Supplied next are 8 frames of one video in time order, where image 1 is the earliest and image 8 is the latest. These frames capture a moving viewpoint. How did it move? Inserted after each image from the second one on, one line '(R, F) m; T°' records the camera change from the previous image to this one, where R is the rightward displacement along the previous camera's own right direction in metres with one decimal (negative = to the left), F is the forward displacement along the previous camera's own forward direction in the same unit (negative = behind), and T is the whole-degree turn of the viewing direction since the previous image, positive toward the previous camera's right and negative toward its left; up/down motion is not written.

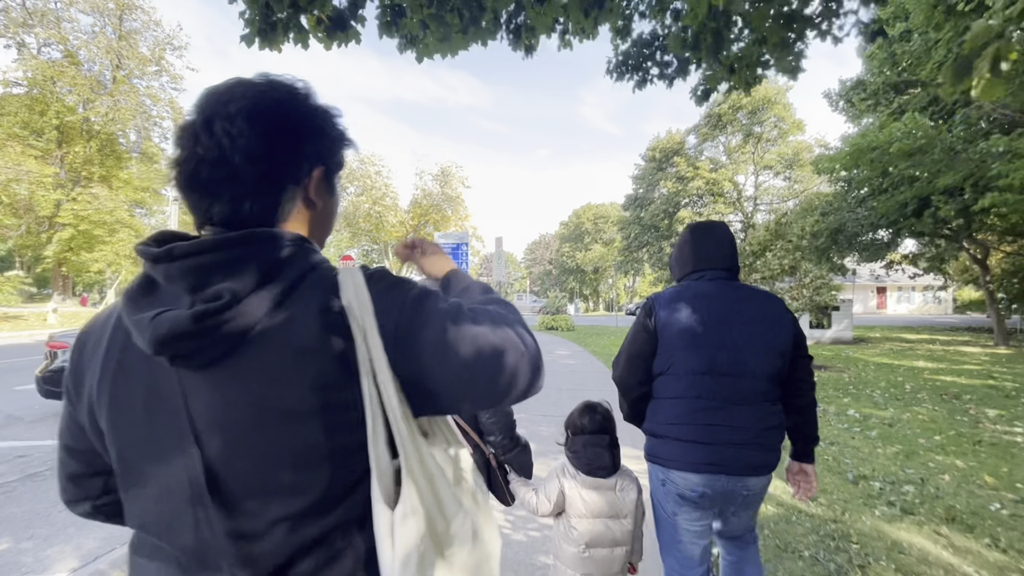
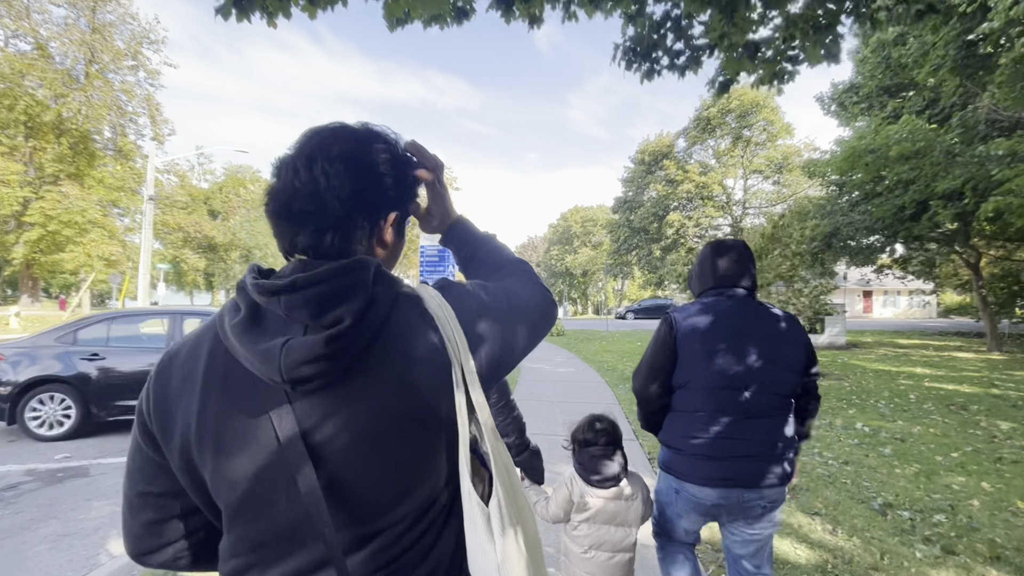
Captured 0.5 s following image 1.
(0.0, +0.5) m; +1°
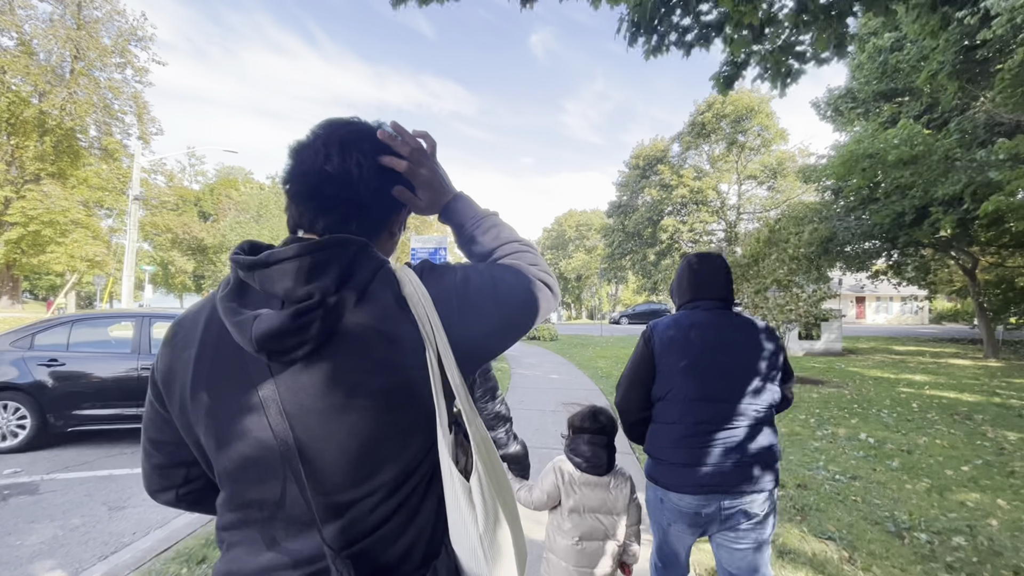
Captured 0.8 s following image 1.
(0.0, +0.3) m; +1°
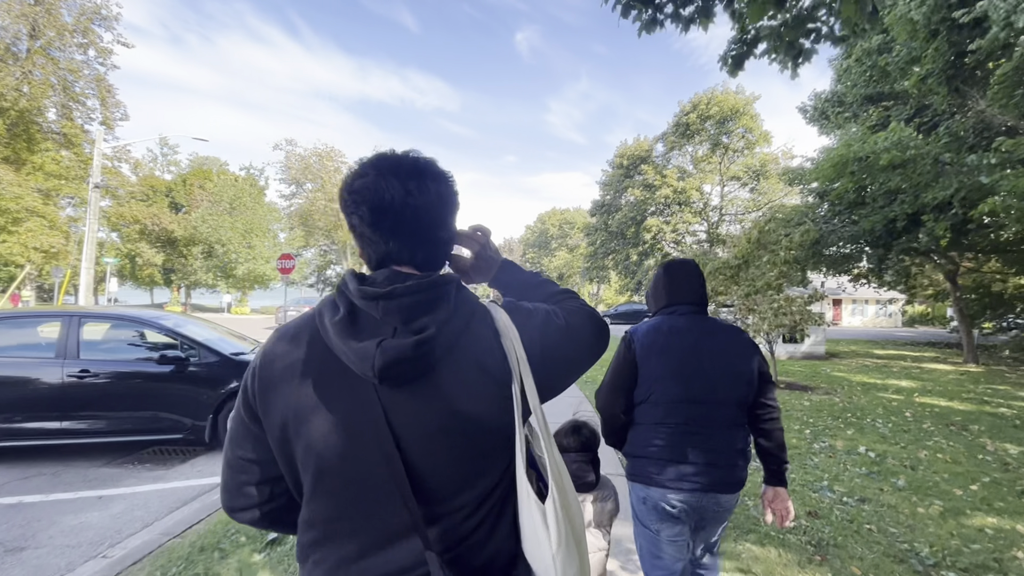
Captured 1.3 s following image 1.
(0.0, +0.5) m; +2°
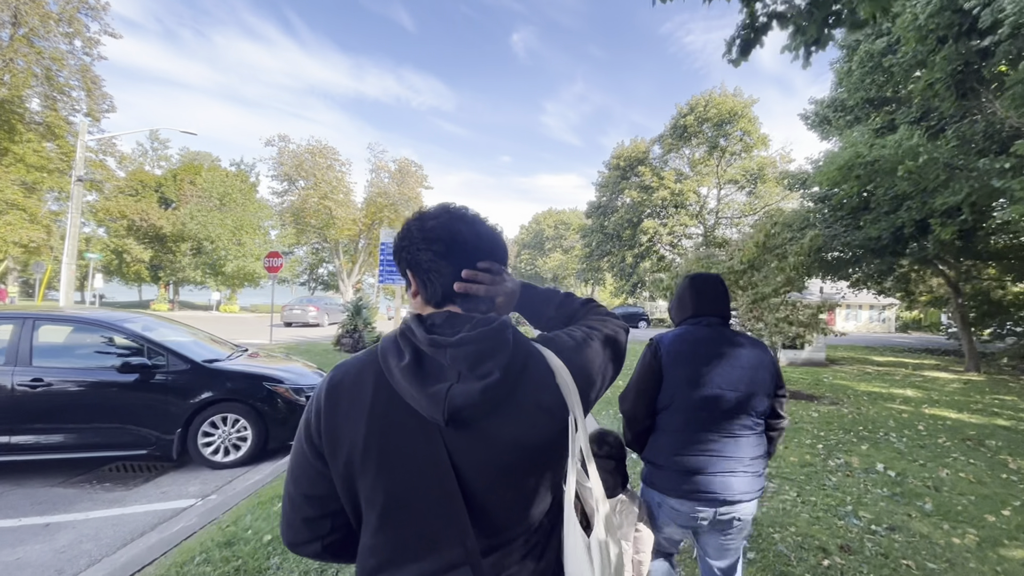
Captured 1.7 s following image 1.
(-0.1, +0.4) m; +1°
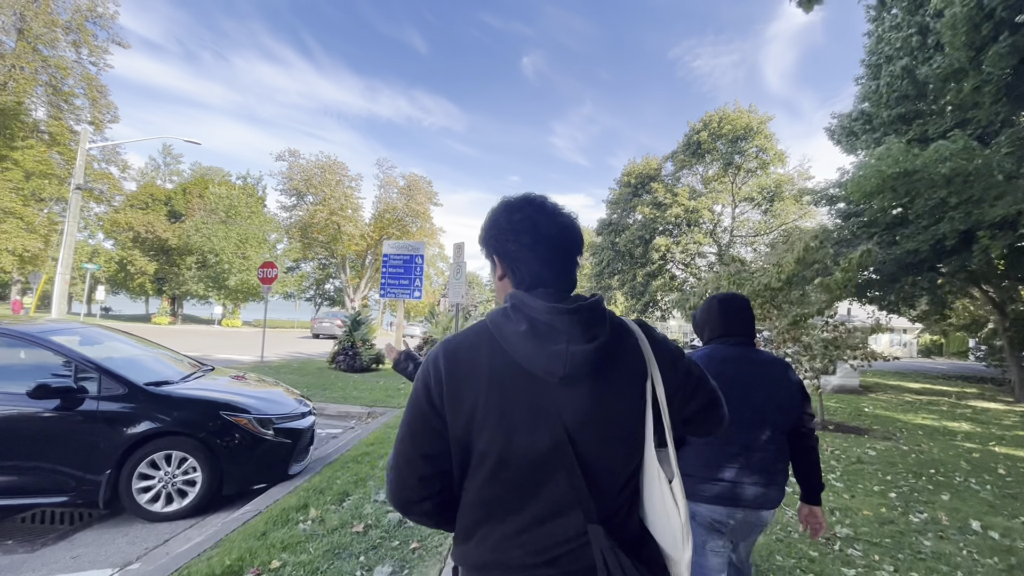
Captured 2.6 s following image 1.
(-0.1, +0.9) m; -1°
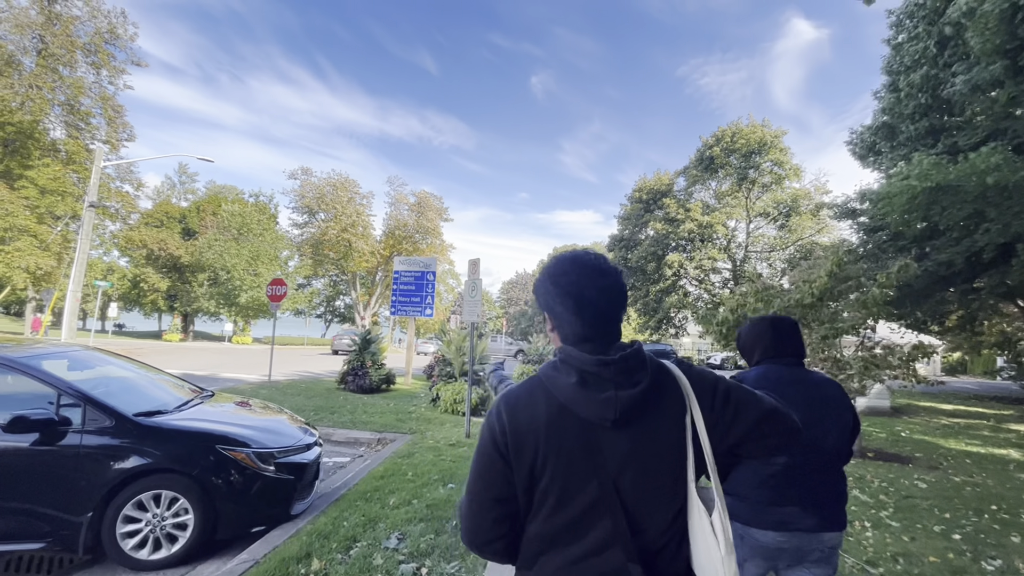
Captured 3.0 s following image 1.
(-0.1, +0.4) m; -1°
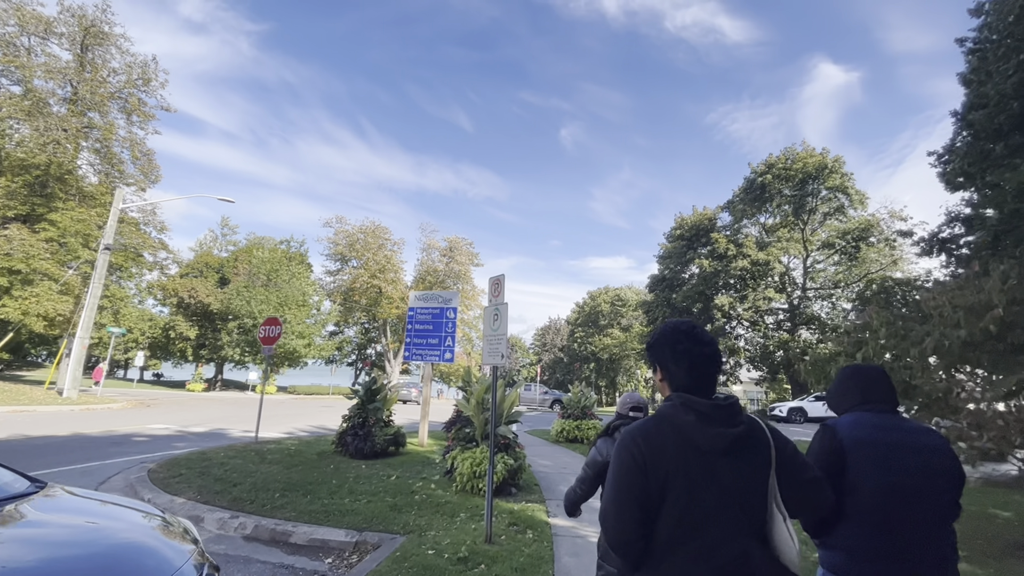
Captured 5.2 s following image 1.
(-0.1, +1.9) m; -4°
